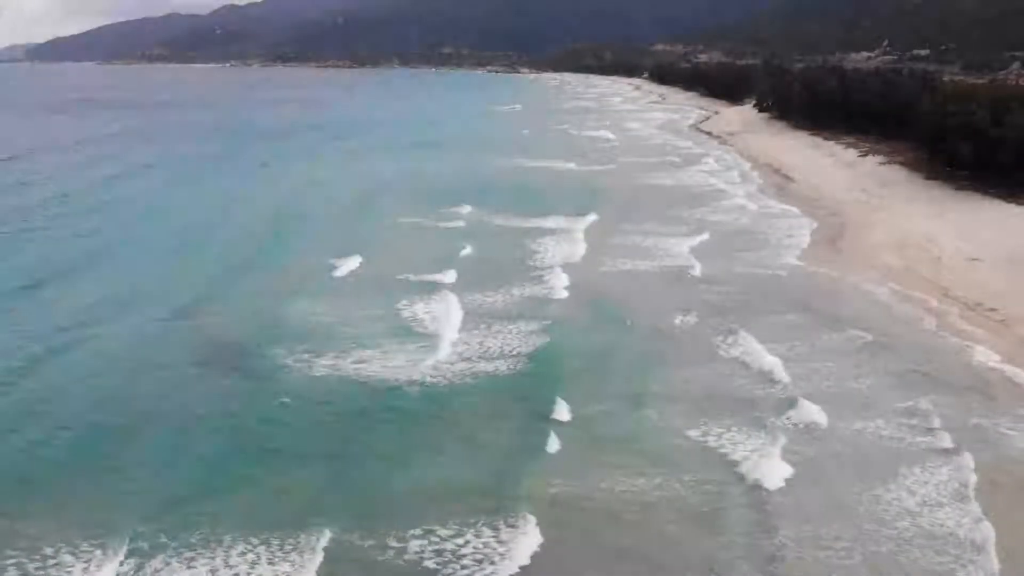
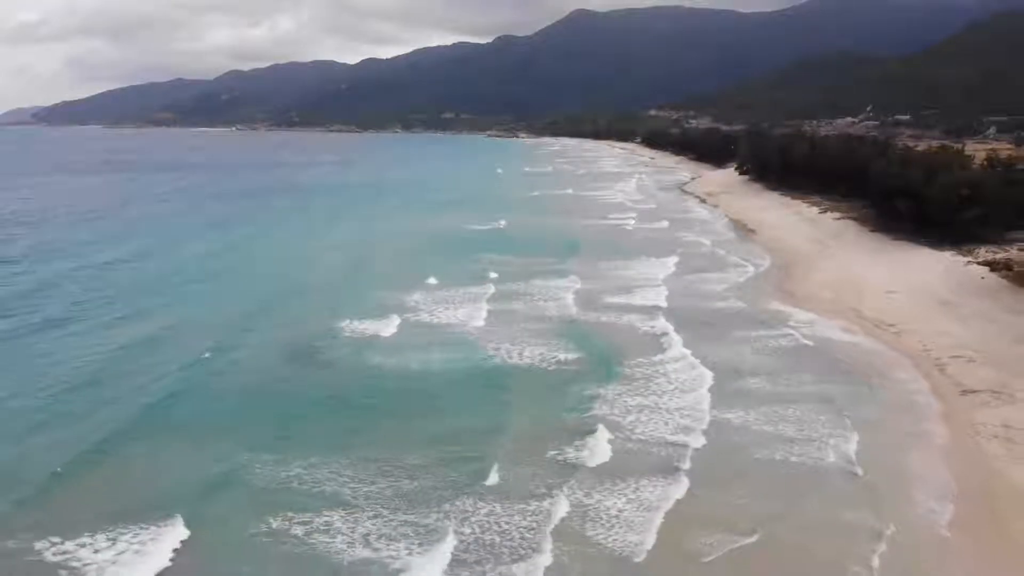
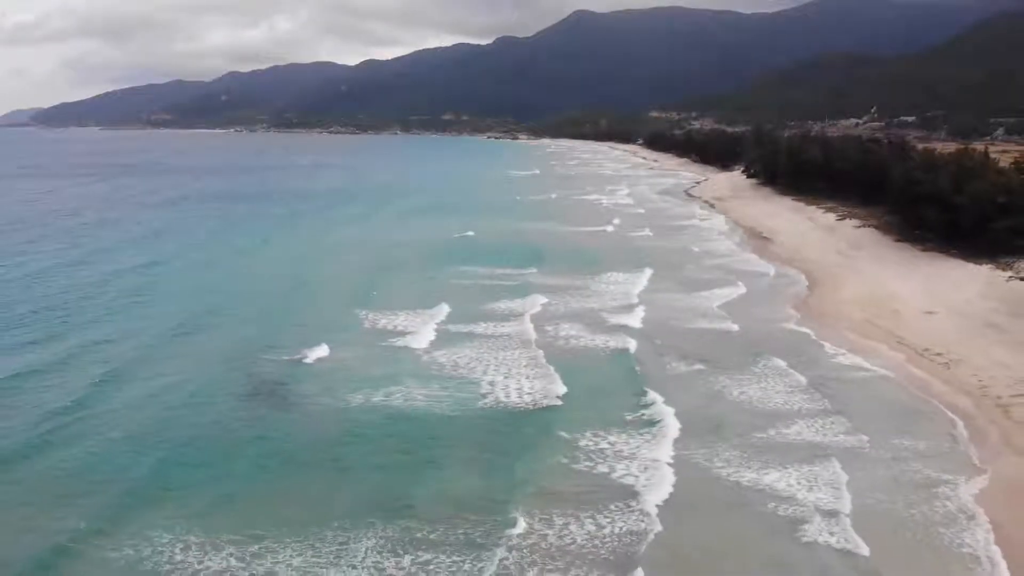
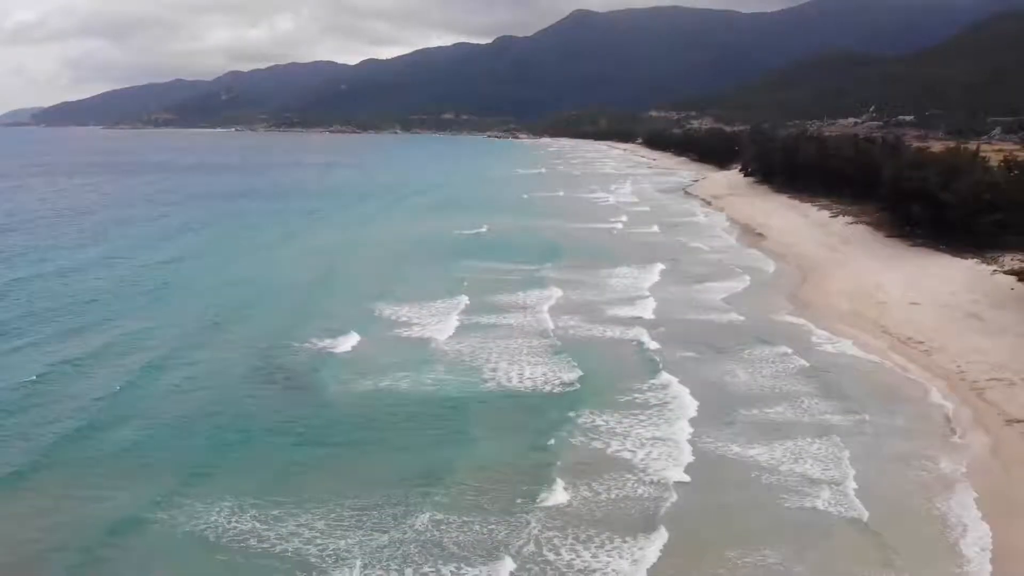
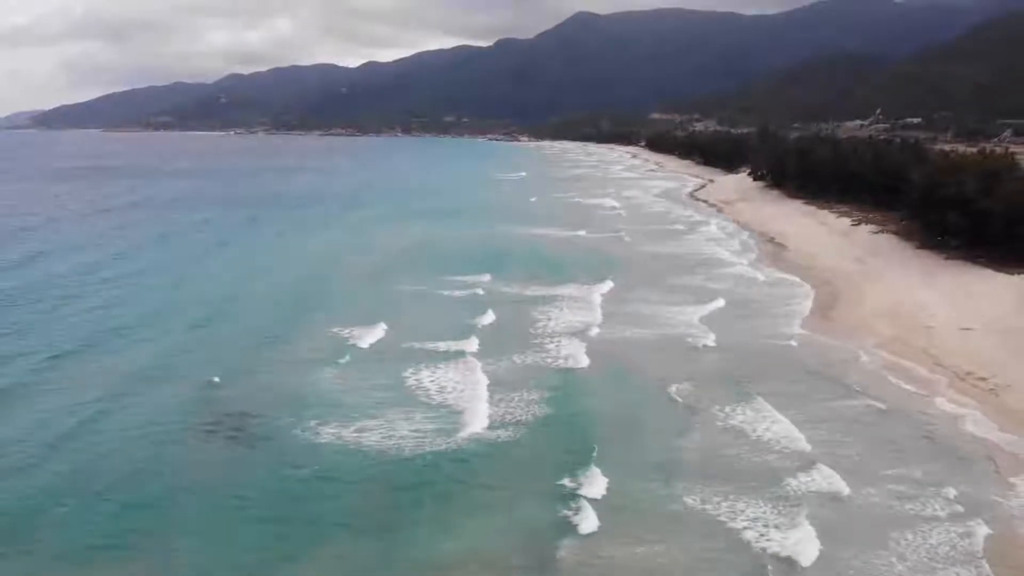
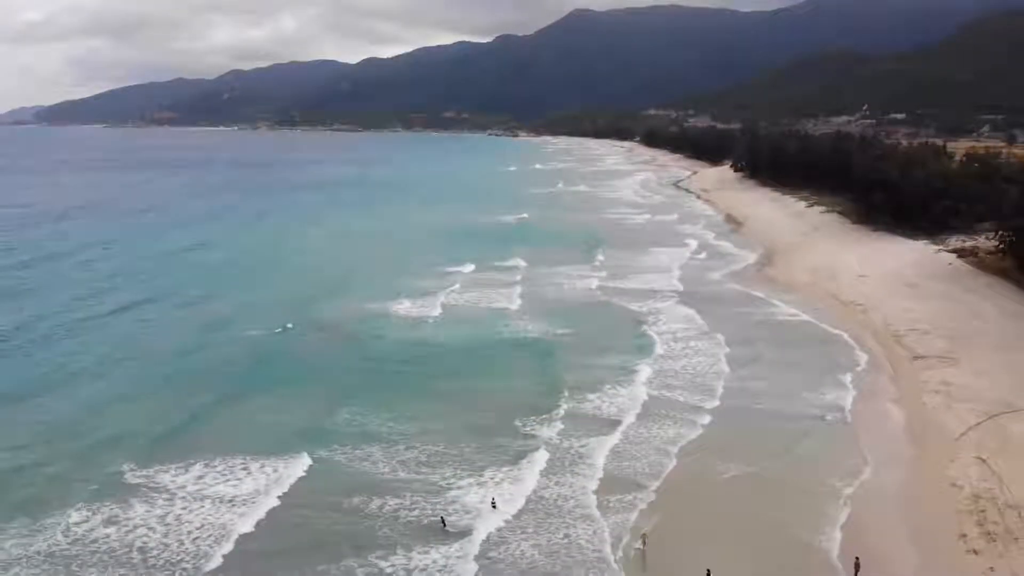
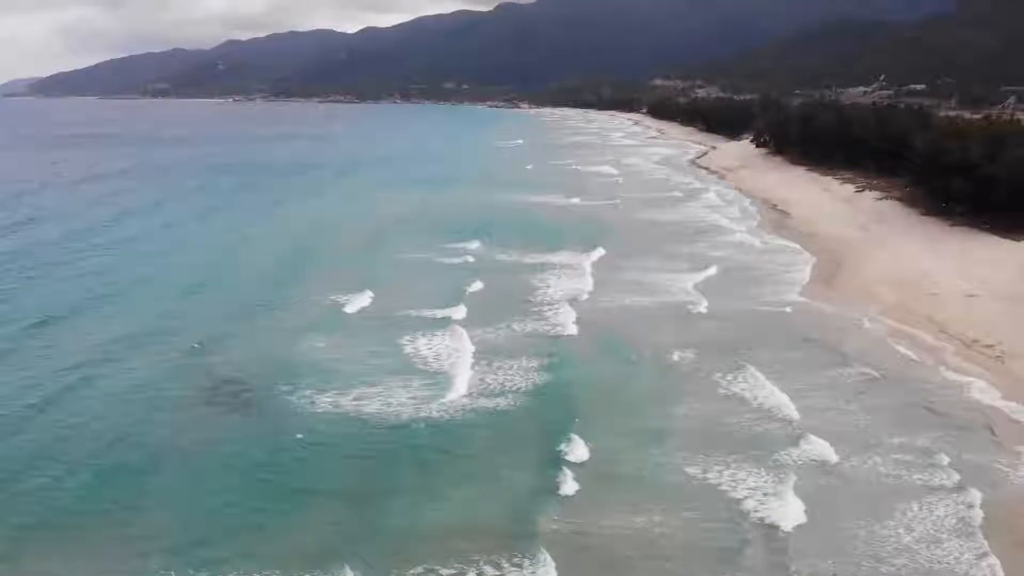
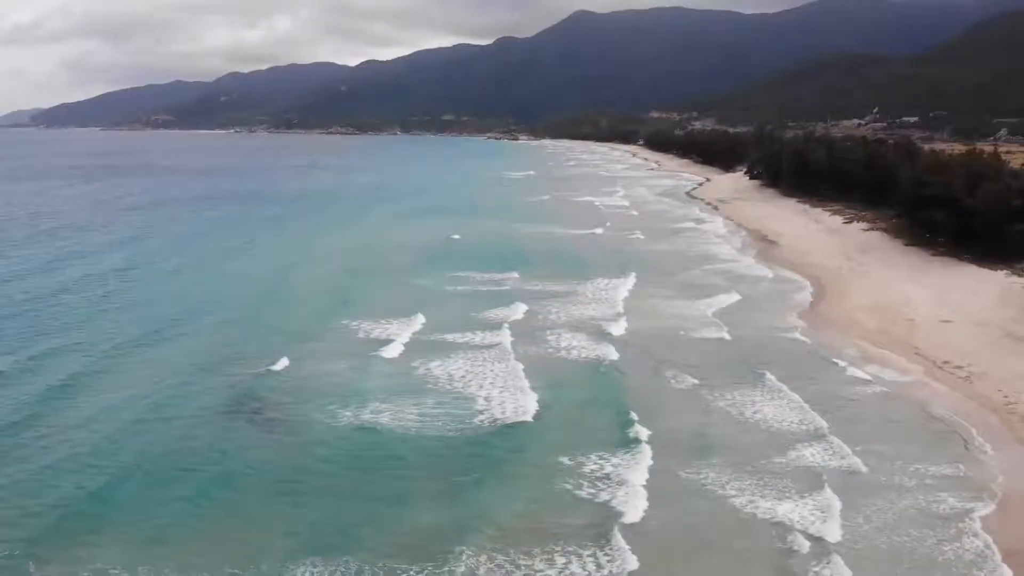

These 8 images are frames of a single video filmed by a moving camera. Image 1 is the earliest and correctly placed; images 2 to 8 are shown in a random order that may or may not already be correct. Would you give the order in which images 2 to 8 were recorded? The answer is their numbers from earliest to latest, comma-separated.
7, 5, 8, 3, 4, 2, 6
